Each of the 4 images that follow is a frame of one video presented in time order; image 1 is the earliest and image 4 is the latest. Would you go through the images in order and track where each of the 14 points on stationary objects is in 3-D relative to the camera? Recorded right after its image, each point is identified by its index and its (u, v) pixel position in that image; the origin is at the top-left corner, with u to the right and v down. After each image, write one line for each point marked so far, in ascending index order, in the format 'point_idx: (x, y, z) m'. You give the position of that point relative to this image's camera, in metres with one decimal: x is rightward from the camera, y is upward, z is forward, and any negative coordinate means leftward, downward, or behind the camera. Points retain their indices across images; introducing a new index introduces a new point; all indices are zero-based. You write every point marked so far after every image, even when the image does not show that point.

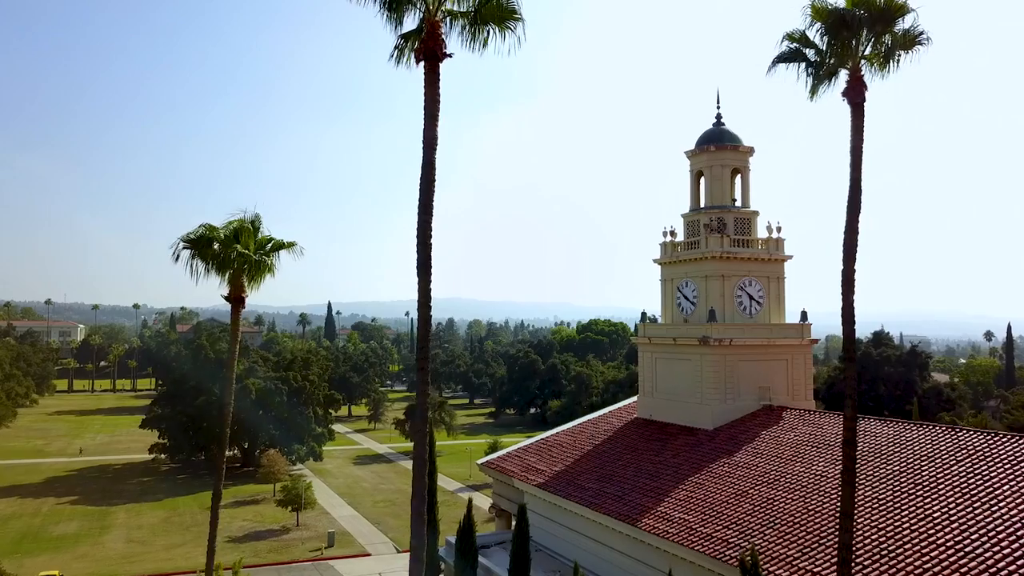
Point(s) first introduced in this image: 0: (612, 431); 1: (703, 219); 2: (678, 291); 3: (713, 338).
0: (+2.6, -3.6, +17.5) m
1: (+4.8, +1.8, +17.5) m
2: (+4.3, -0.1, +17.8) m
3: (+4.6, -1.1, +15.9) m
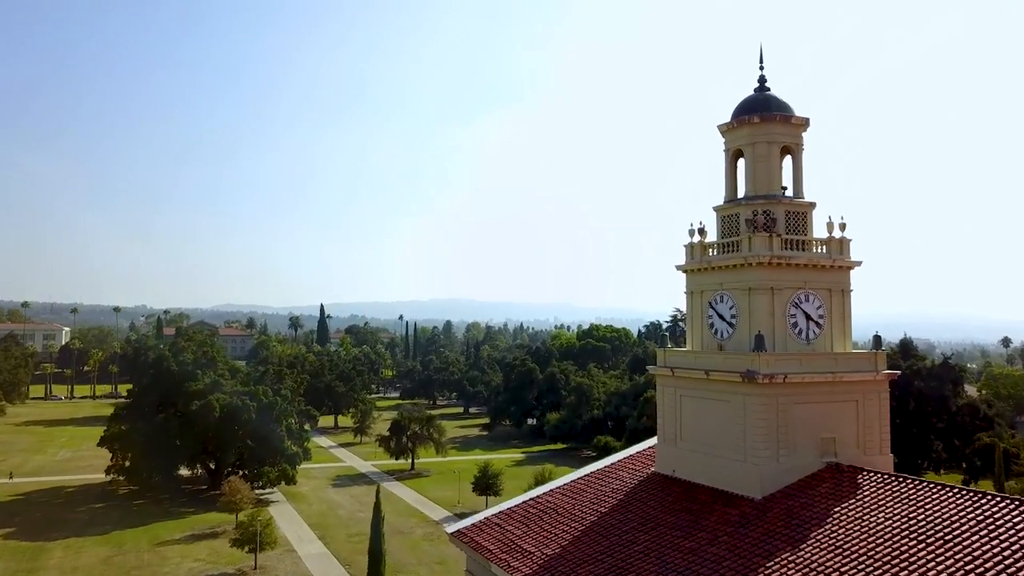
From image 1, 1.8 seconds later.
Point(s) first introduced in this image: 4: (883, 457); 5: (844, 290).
0: (+2.2, -3.9, +13.3) m
1: (+4.4, +1.5, +13.3) m
2: (+3.9, -0.4, +13.6) m
3: (+4.2, -1.4, +11.7) m
4: (+6.8, -3.1, +12.7) m
5: (+6.3, 0.0, +13.1) m
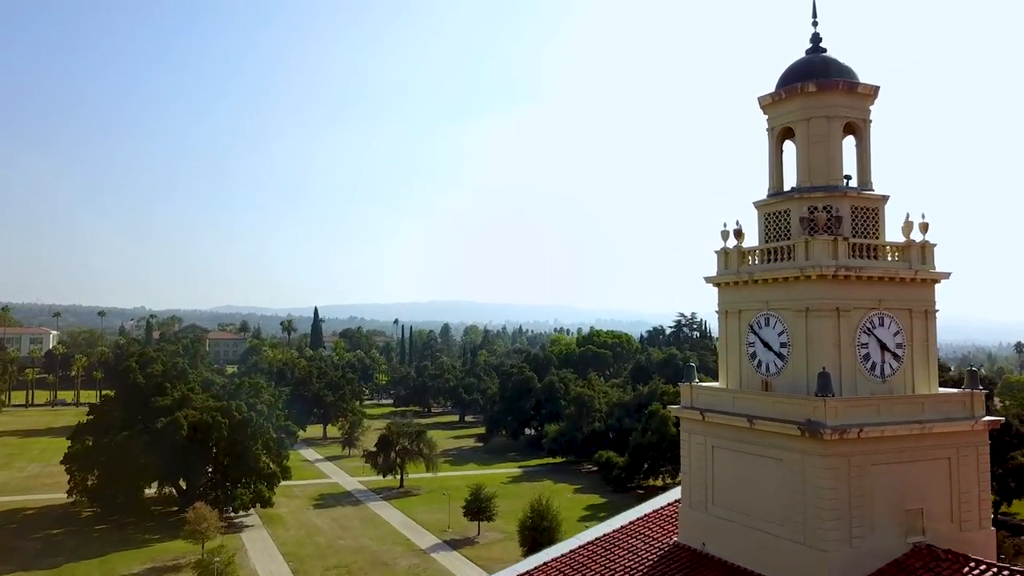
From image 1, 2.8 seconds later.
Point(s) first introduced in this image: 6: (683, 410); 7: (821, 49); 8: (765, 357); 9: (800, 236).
0: (+1.9, -4.2, +10.2) m
1: (+4.1, +1.2, +10.2) m
2: (+3.6, -0.7, +10.5) m
3: (+3.9, -1.7, +8.7) m
4: (+6.5, -3.4, +9.6) m
5: (+6.0, -0.3, +10.0) m
6: (+2.7, -1.9, +10.9) m
7: (+4.9, +3.8, +10.9) m
8: (+3.7, -1.0, +10.2) m
9: (+4.1, +0.8, +10.0) m
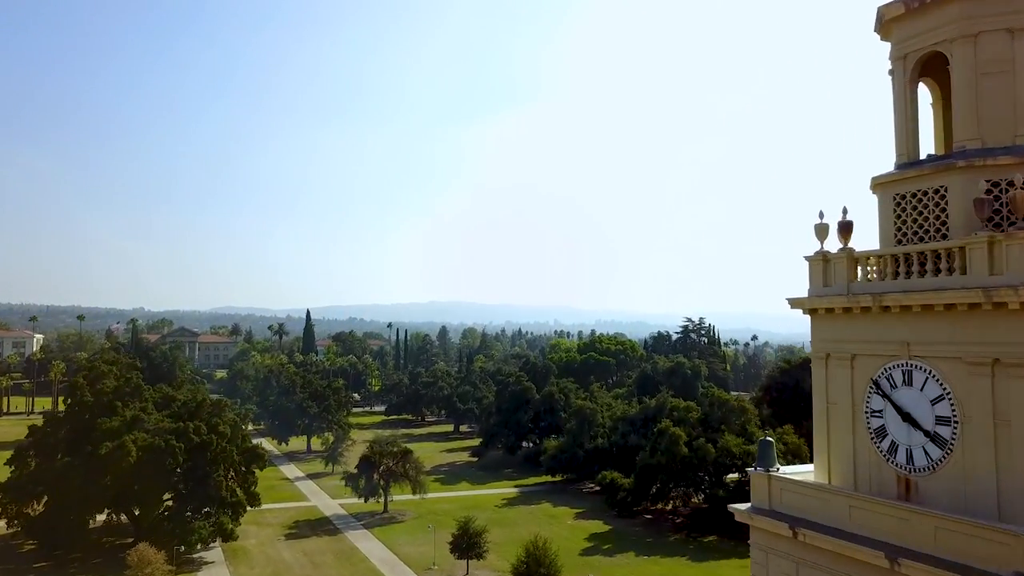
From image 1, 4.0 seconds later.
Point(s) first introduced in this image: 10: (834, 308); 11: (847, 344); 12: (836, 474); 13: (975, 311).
0: (+1.6, -4.5, +6.0) m
1: (+3.8, +0.9, +6.0) m
2: (+3.3, -1.0, +6.4) m
3: (+3.6, -2.0, +4.5) m
4: (+6.2, -3.6, +5.4) m
5: (+5.7, -0.6, +5.9) m
6: (+2.4, -2.2, +6.7) m
7: (+4.5, +3.5, +6.7) m
8: (+3.4, -1.3, +6.0) m
9: (+3.8, +0.5, +5.8) m
10: (+2.9, -0.1, +6.8) m
11: (+2.9, -0.7, +6.9) m
12: (+3.0, -1.7, +6.8) m
13: (+3.6, -0.2, +5.5) m
